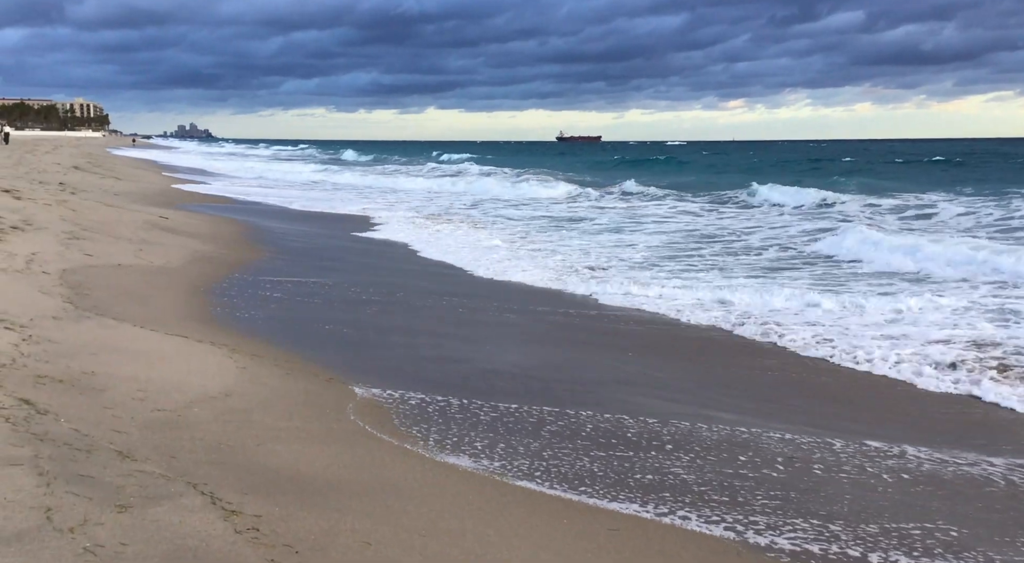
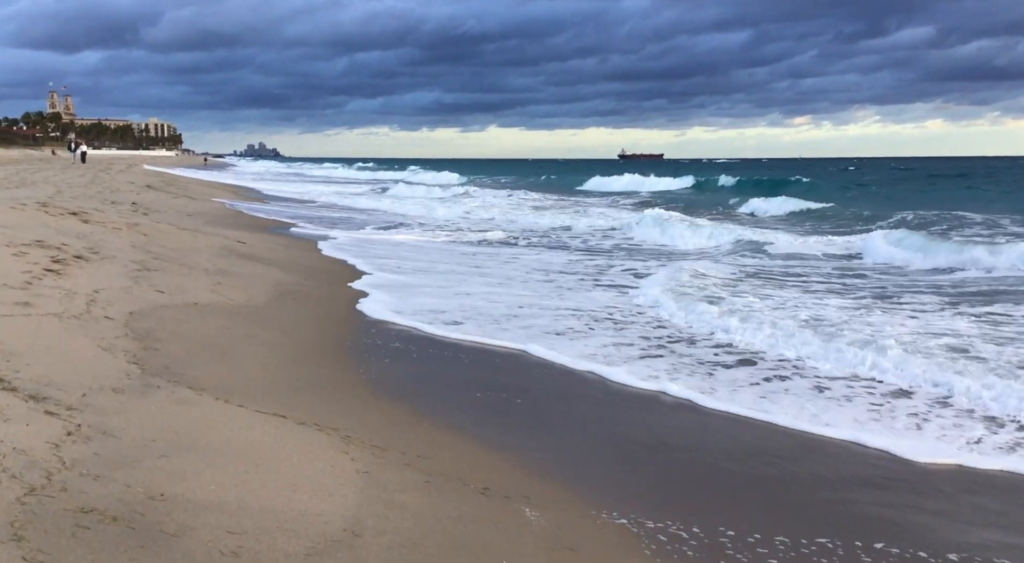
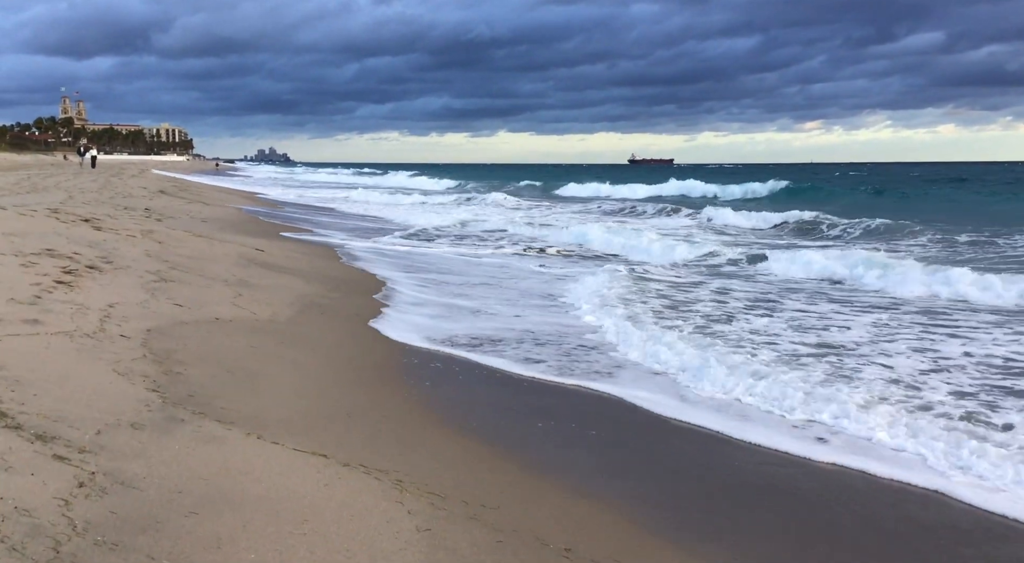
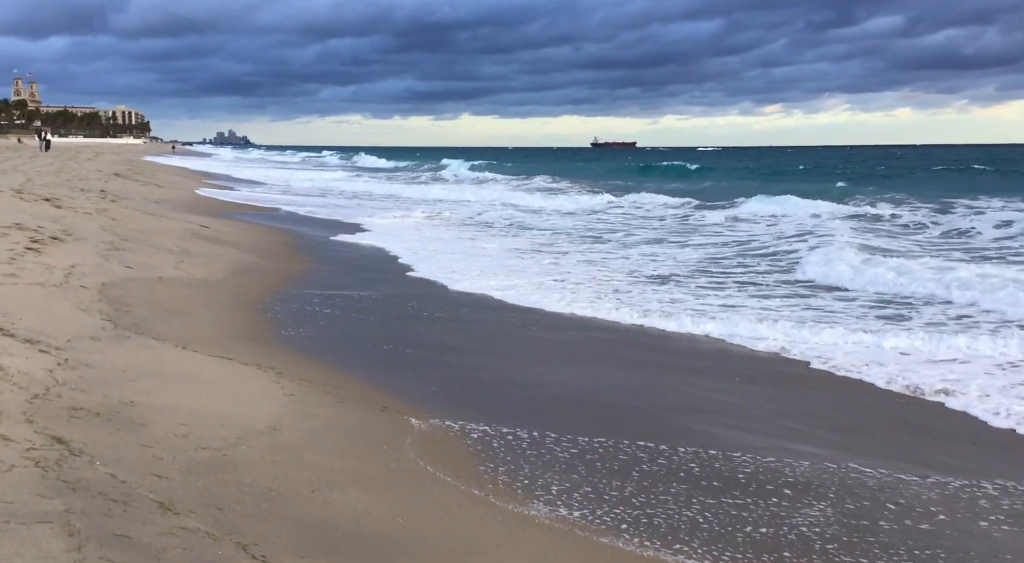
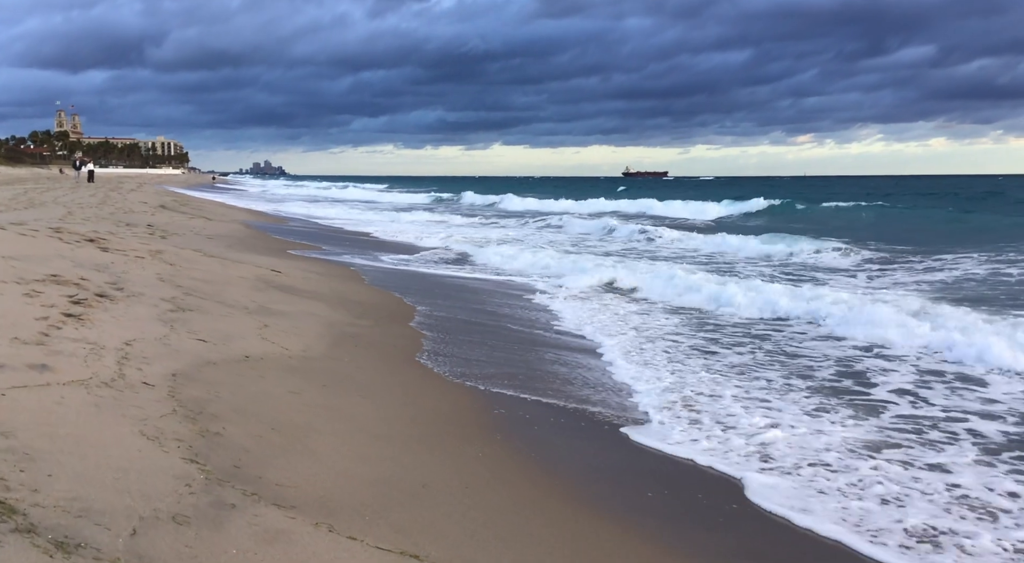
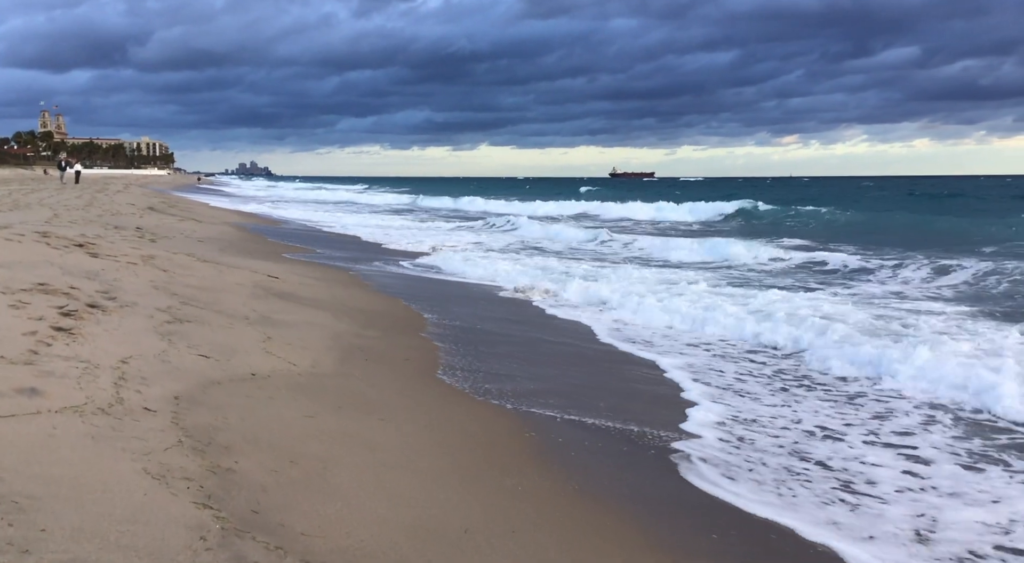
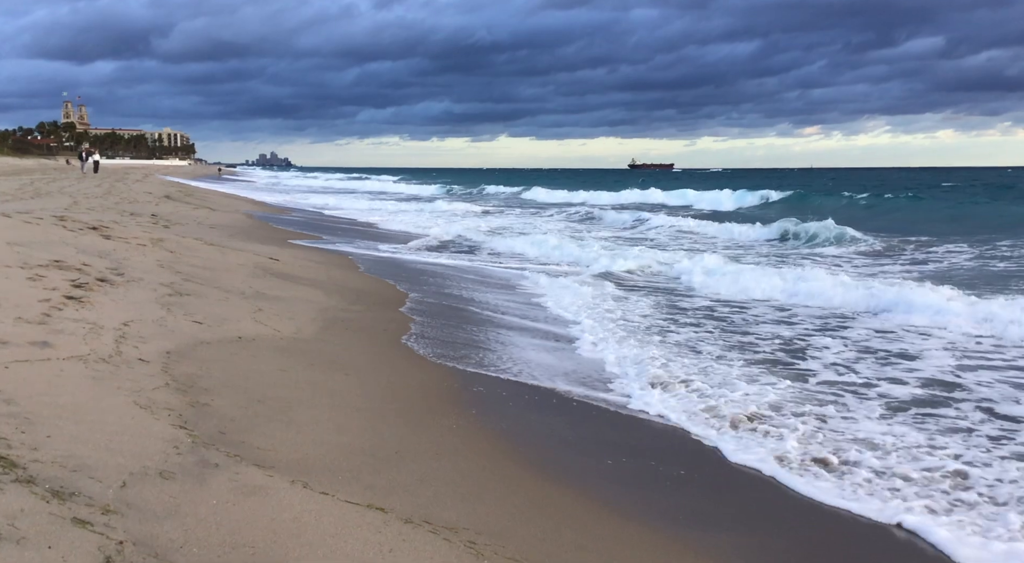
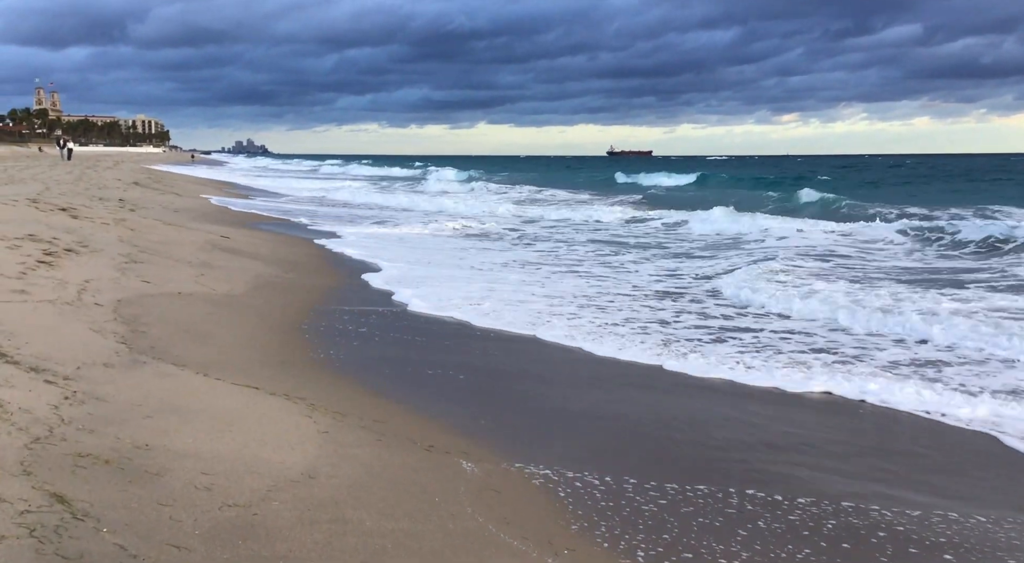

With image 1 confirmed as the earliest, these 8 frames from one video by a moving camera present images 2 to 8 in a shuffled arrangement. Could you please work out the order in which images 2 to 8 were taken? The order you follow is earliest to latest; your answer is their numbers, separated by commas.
4, 8, 2, 3, 7, 5, 6
